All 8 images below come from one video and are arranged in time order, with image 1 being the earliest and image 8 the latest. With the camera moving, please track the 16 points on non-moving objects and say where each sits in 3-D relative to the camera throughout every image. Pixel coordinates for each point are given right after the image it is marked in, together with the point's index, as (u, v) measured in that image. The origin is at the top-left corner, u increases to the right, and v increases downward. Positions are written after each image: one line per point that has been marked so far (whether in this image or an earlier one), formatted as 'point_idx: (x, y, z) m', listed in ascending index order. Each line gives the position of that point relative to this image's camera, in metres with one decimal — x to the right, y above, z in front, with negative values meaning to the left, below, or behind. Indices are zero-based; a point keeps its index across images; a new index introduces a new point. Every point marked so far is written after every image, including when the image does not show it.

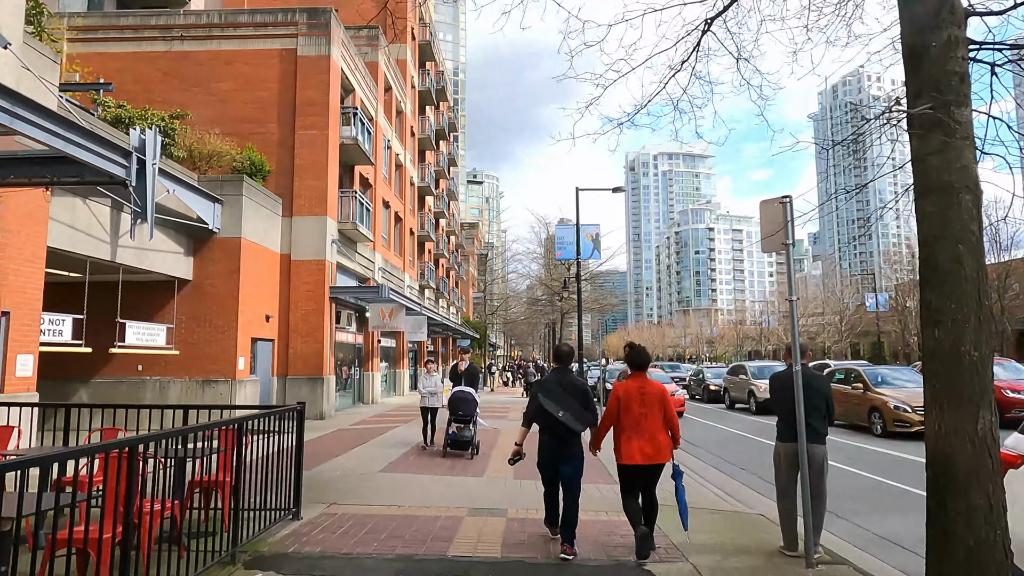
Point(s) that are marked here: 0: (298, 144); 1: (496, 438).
0: (-5.8, +3.9, +18.1) m
1: (-0.3, -3.0, +13.6) m
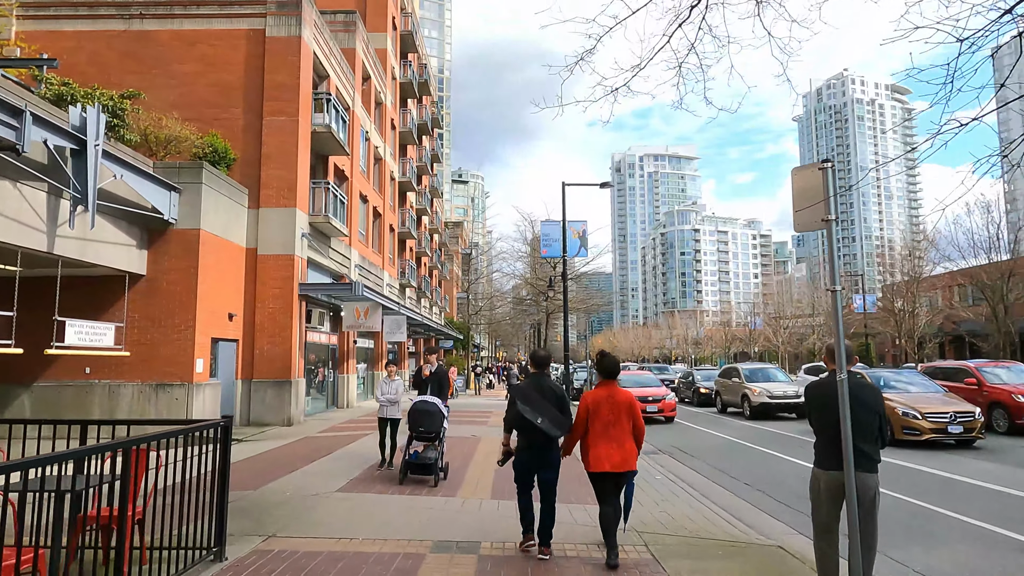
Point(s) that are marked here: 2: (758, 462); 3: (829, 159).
0: (-6.2, +3.9, +16.9) m
1: (-0.7, -2.9, +12.5) m
2: (+4.3, -3.0, +11.7) m
3: (+1.9, +0.8, +4.1) m
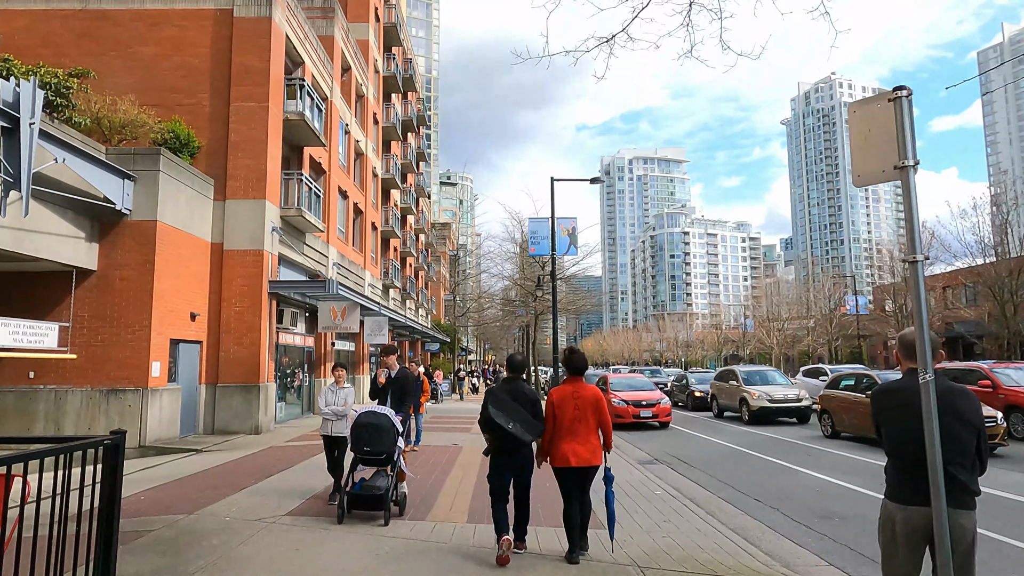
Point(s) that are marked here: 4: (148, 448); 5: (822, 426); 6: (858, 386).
0: (-6.5, +4.0, +15.8) m
1: (-0.9, -2.9, +11.4) m
2: (+4.0, -2.9, +10.7) m
3: (+1.8, +0.9, +3.1) m
4: (-6.7, -2.9, +12.4) m
5: (+6.8, -3.0, +14.8) m
6: (+7.1, -2.0, +13.8) m
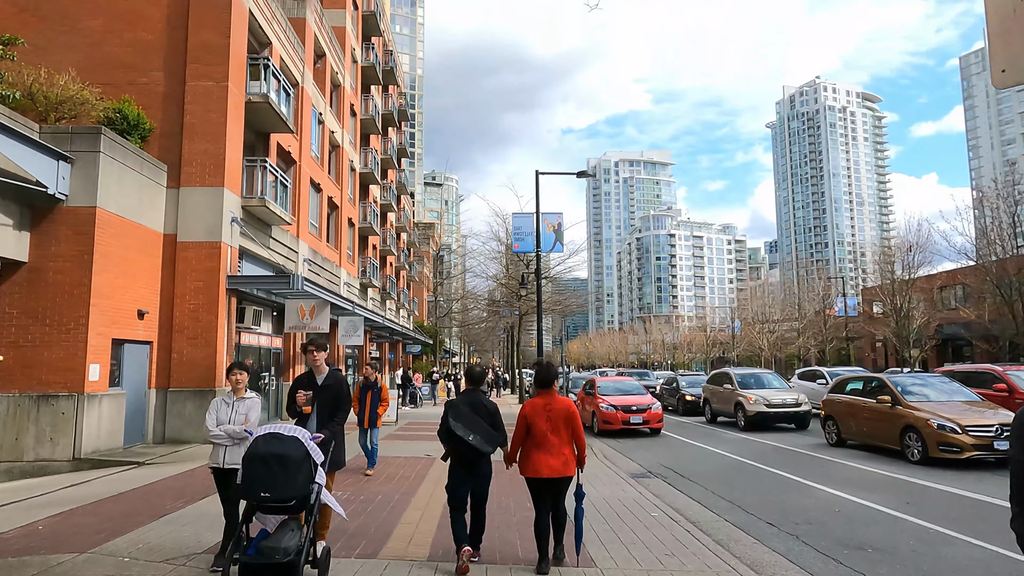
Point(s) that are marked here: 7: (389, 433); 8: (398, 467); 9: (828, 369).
0: (-7.0, +4.1, +14.5) m
1: (-1.3, -2.8, +10.2) m
2: (+3.7, -2.8, +9.6) m
3: (+1.6, +1.0, +1.9) m
4: (-7.0, -2.8, +11.1) m
5: (+6.4, -3.0, +13.8) m
6: (+6.7, -1.9, +12.8) m
7: (-2.8, -3.3, +15.2) m
8: (-1.8, -2.7, +10.3) m
9: (+9.3, -2.4, +19.9) m
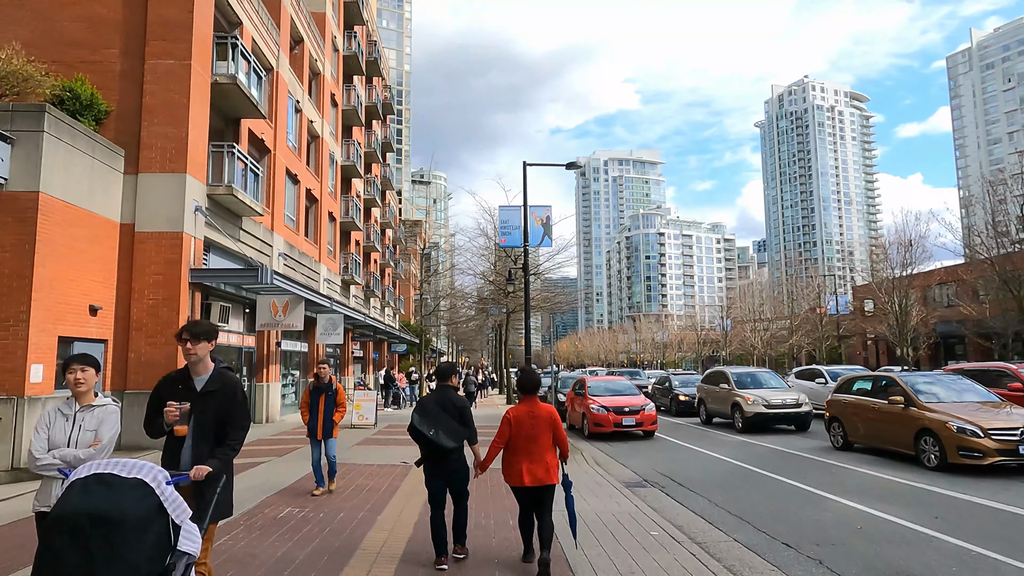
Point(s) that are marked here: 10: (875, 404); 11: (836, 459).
0: (-7.3, +4.2, +13.4) m
1: (-1.5, -2.6, +9.3) m
2: (+3.5, -2.7, +8.8) m
3: (+1.5, +1.1, +1.0) m
4: (-7.3, -2.7, +10.0) m
5: (+6.1, -2.8, +12.9) m
6: (+6.4, -1.8, +12.0) m
7: (-3.1, -3.2, +14.2) m
8: (-2.0, -2.6, +9.3) m
9: (+8.9, -2.3, +19.1) m
10: (+6.2, -2.0, +11.6) m
11: (+5.6, -2.9, +11.6) m
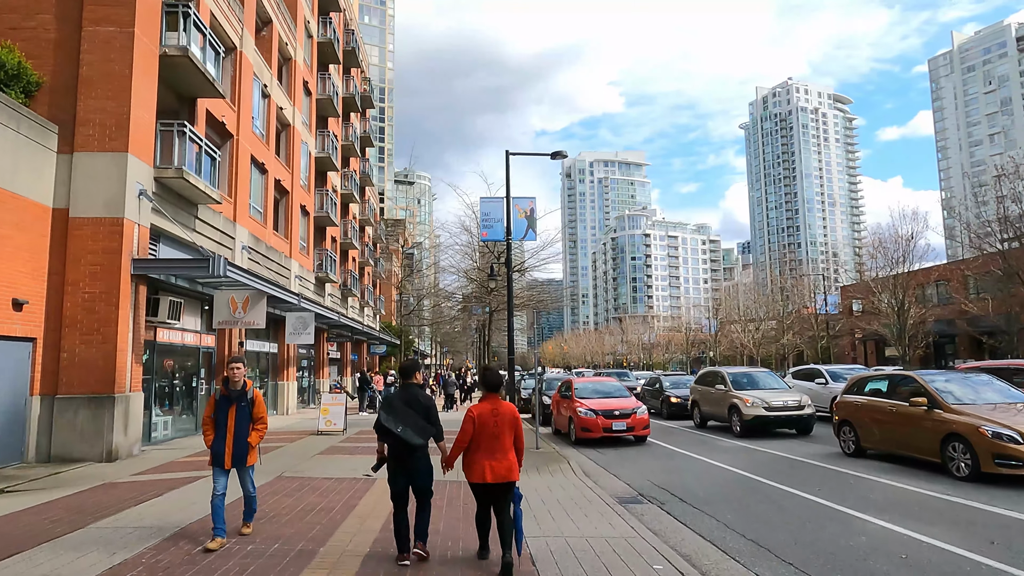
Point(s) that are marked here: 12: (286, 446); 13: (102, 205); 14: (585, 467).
0: (-7.6, +4.3, +12.1) m
1: (-1.8, -2.5, +8.0) m
2: (+3.2, -2.5, +7.6) m
3: (+1.4, +1.3, -0.2) m
4: (-7.6, -2.6, +8.6) m
5: (+5.8, -2.7, +11.8) m
6: (+6.1, -1.6, +10.9) m
7: (-3.5, -3.0, +12.9) m
8: (-2.3, -2.5, +8.1) m
9: (+8.4, -2.1, +18.1) m
10: (+5.9, -1.9, +10.4) m
11: (+5.2, -2.8, +10.4) m
12: (-4.3, -3.0, +12.9) m
13: (-7.1, +1.4, +11.8) m
14: (+1.2, -3.0, +11.2) m
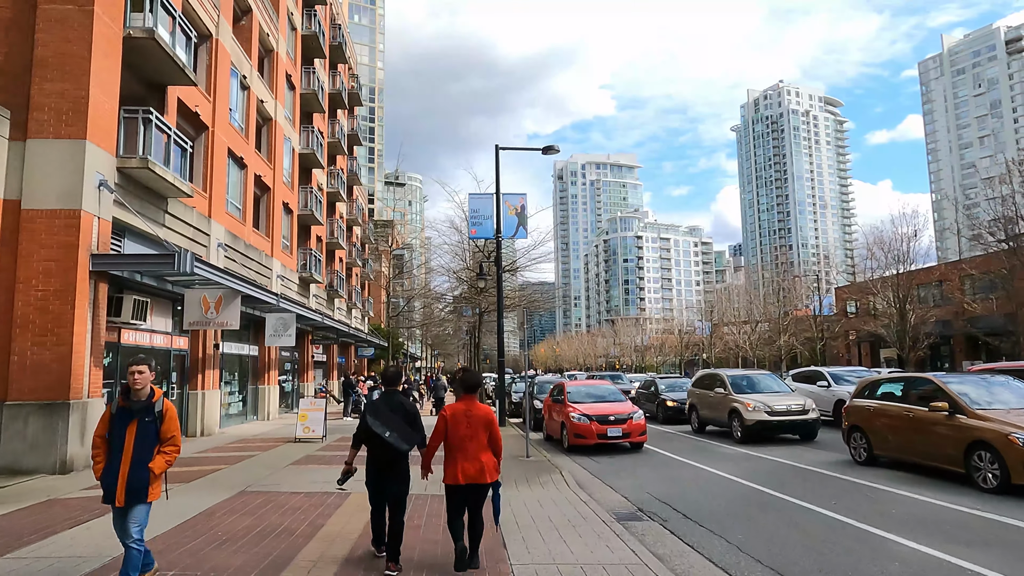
0: (-7.8, +4.4, +11.2) m
1: (-2.0, -2.4, +7.2) m
2: (+3.1, -2.4, +6.8) m
3: (+1.3, +1.4, -0.9) m
4: (-7.7, -2.5, +7.8) m
5: (+5.6, -2.6, +11.1) m
6: (+5.9, -1.6, +10.2) m
7: (-3.7, -3.0, +12.1) m
8: (-2.4, -2.4, +7.2) m
9: (+8.2, -2.1, +17.4) m
10: (+5.7, -1.8, +9.7) m
11: (+5.1, -2.7, +9.7) m
12: (-4.5, -3.0, +12.1) m
13: (-7.3, +1.5, +10.9) m
14: (+1.0, -2.9, +10.4) m
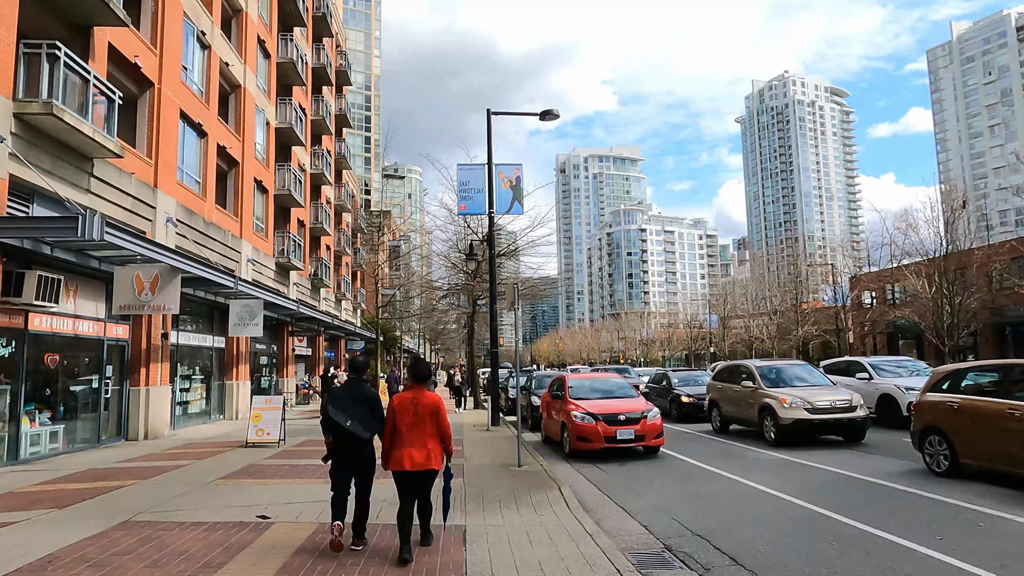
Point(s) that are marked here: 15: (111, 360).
0: (-8.1, +4.7, +9.0) m
1: (-2.1, -2.0, +5.0) m
2: (+2.9, -2.0, +4.6) m
3: (+1.1, +1.8, -3.2) m
4: (-7.9, -2.2, +5.6) m
5: (+5.4, -2.2, +8.9) m
6: (+5.7, -1.1, +7.9) m
7: (-3.9, -2.6, +9.9) m
8: (-2.6, -2.0, +5.0) m
9: (+8.0, -1.6, +15.1) m
10: (+5.5, -1.4, +7.5) m
11: (+4.9, -2.3, +7.5) m
12: (-4.7, -2.6, +9.9) m
13: (-7.5, +1.8, +8.7) m
14: (+0.9, -2.5, +8.2) m
15: (-7.8, -1.4, +13.1) m
